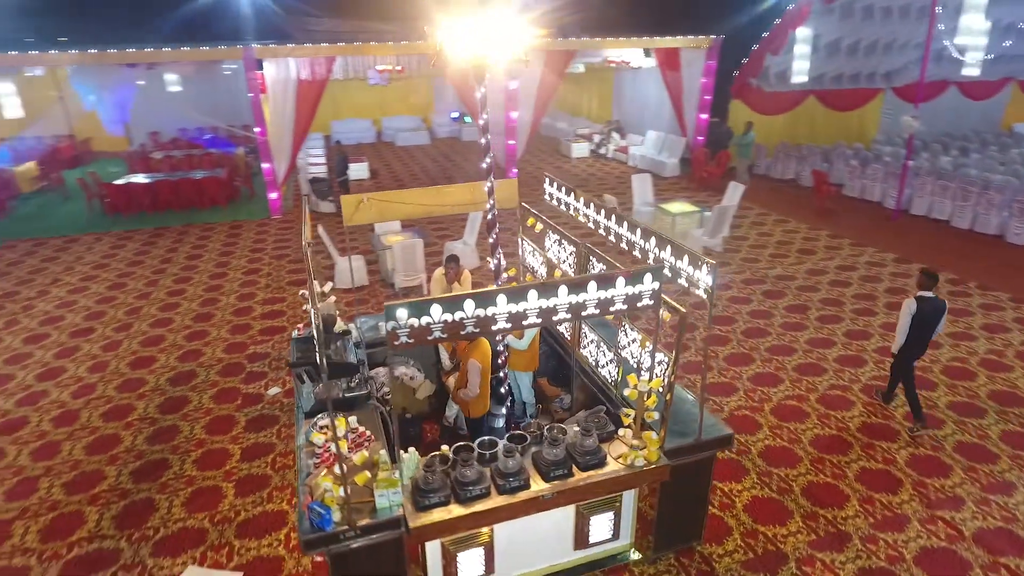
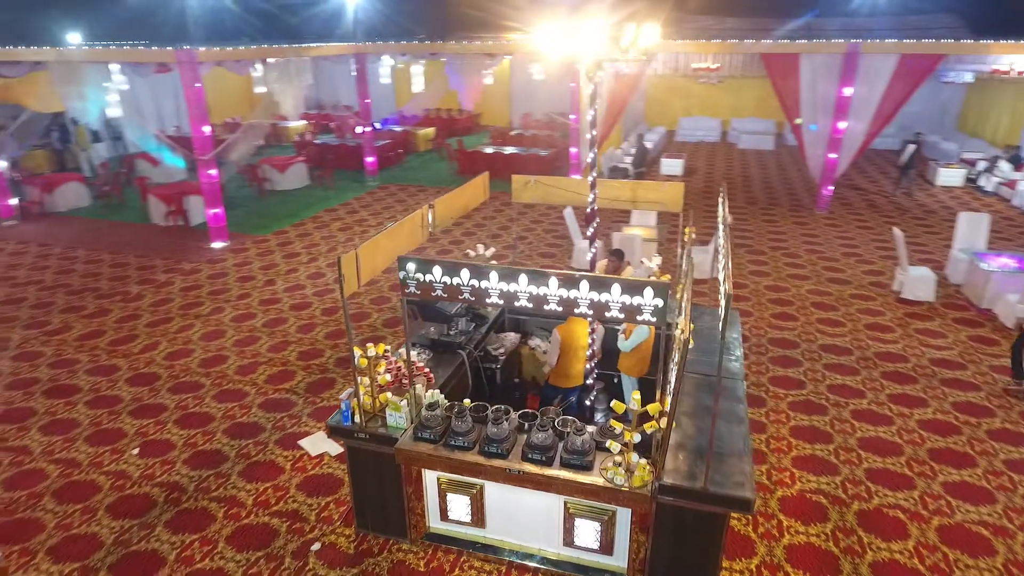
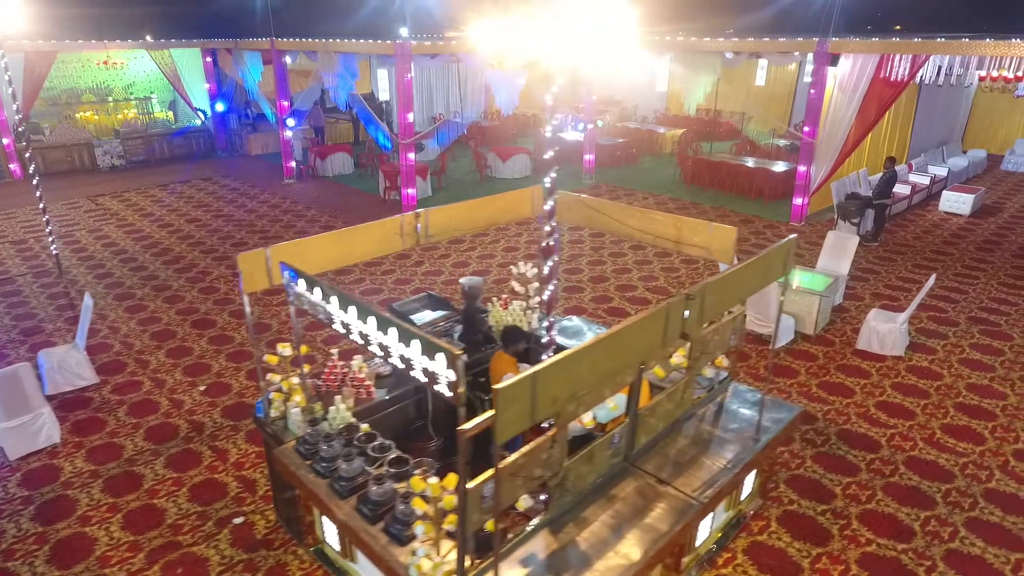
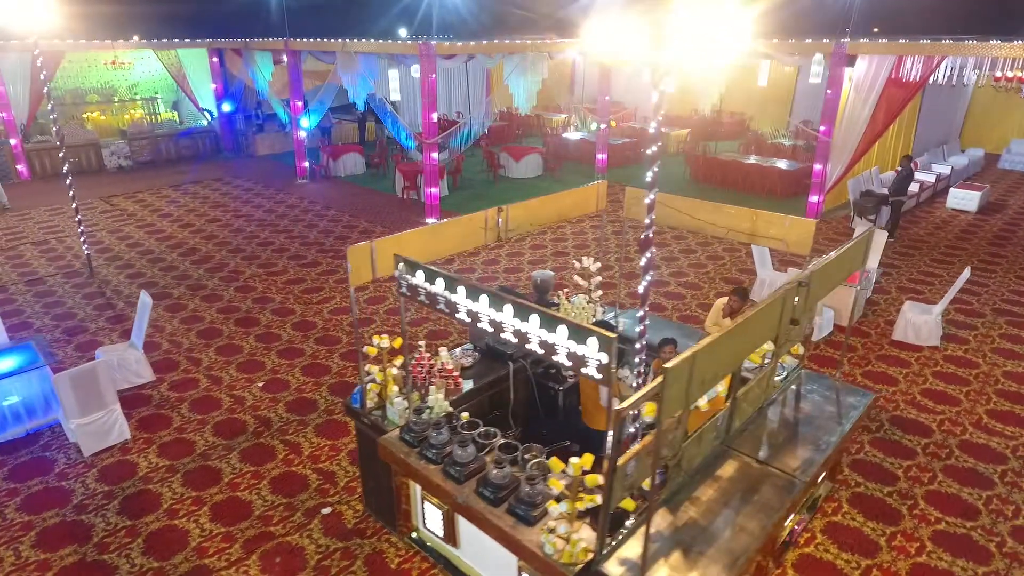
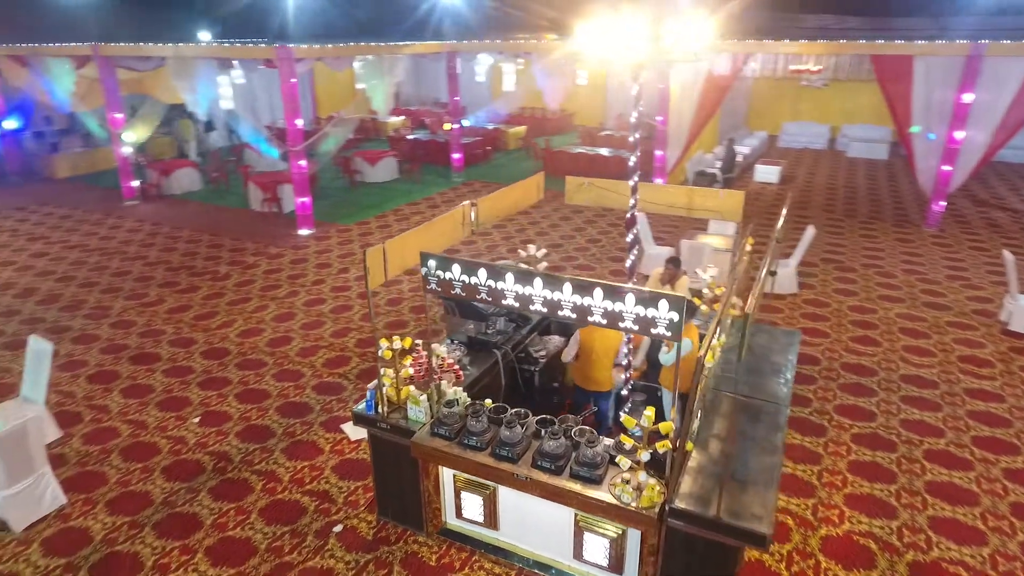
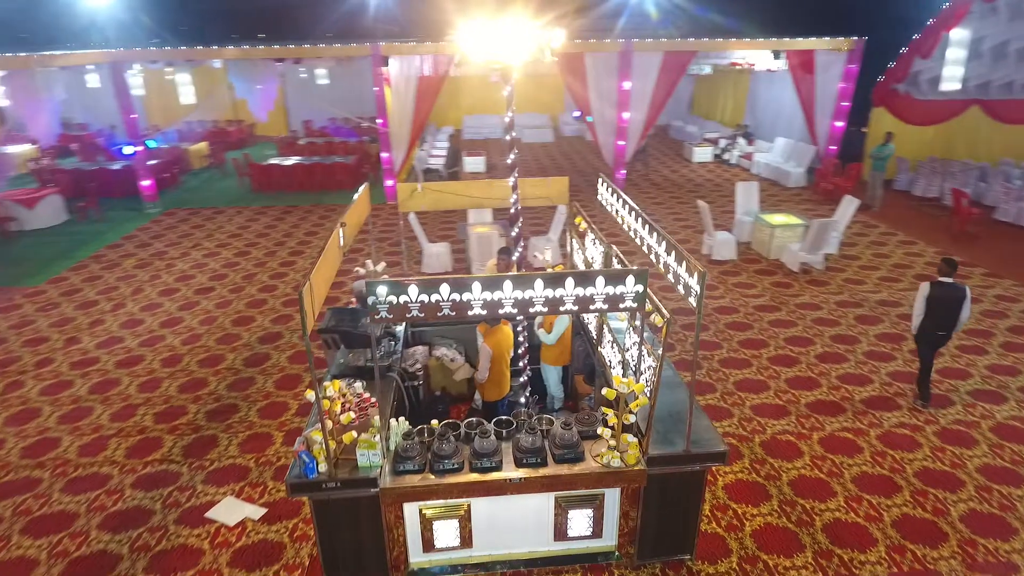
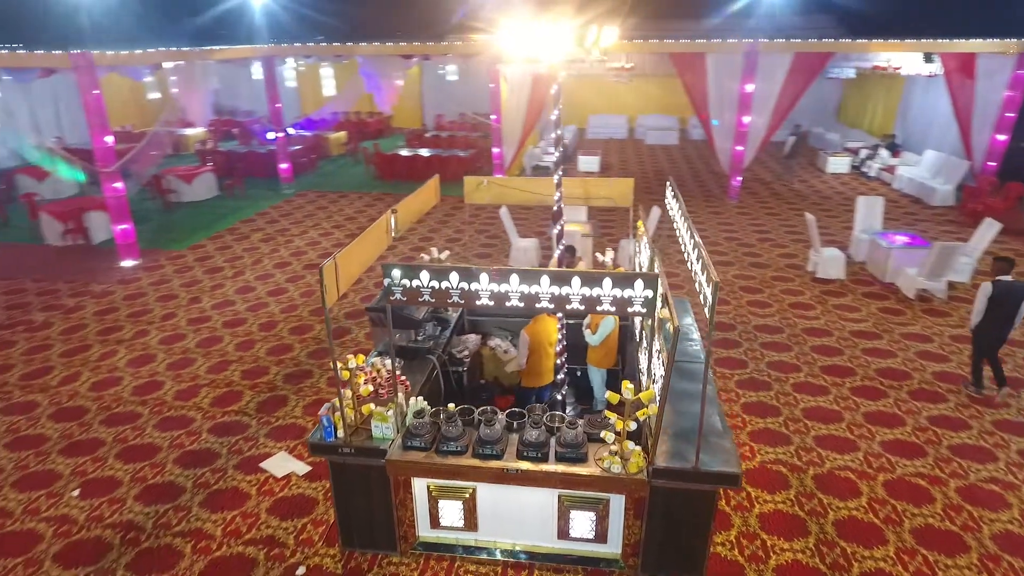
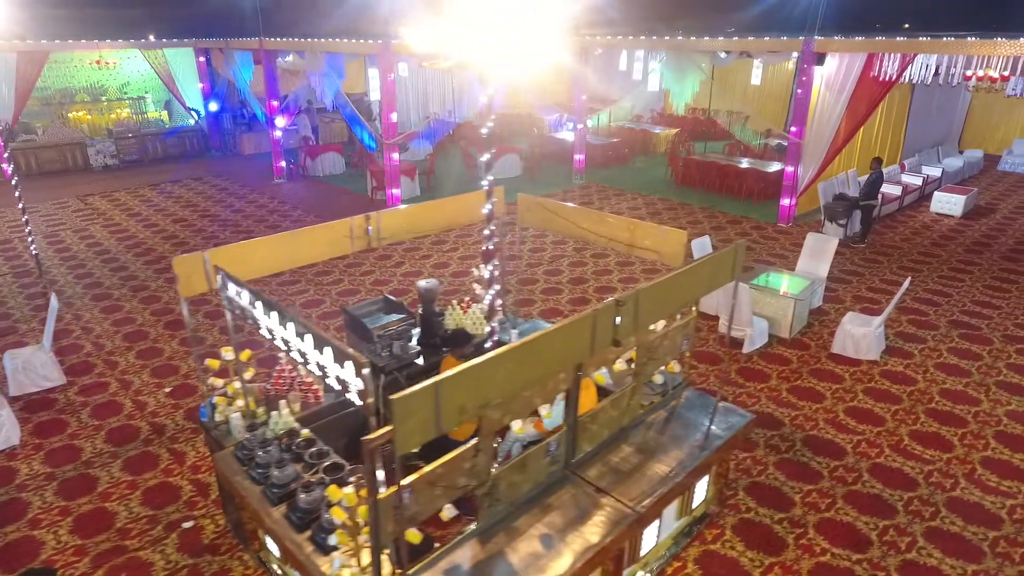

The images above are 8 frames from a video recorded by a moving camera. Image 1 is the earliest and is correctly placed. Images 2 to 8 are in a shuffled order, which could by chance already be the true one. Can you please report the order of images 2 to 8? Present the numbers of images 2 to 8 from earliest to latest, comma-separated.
6, 7, 2, 5, 4, 3, 8
